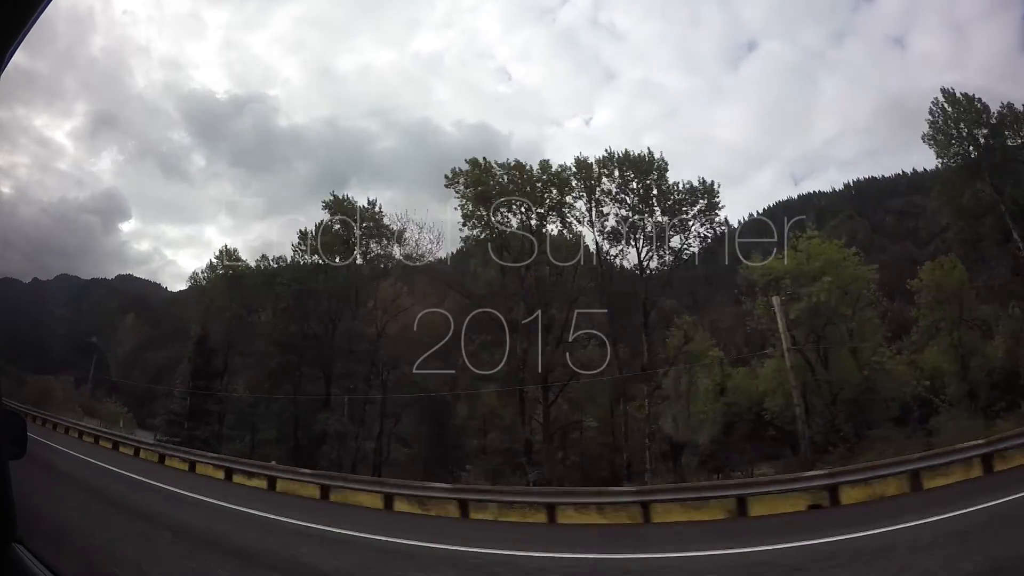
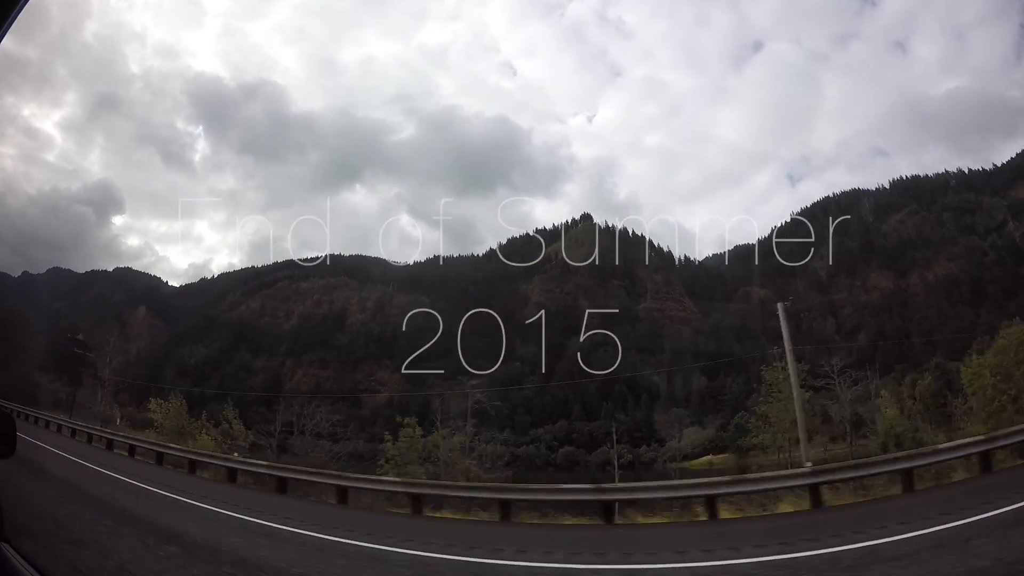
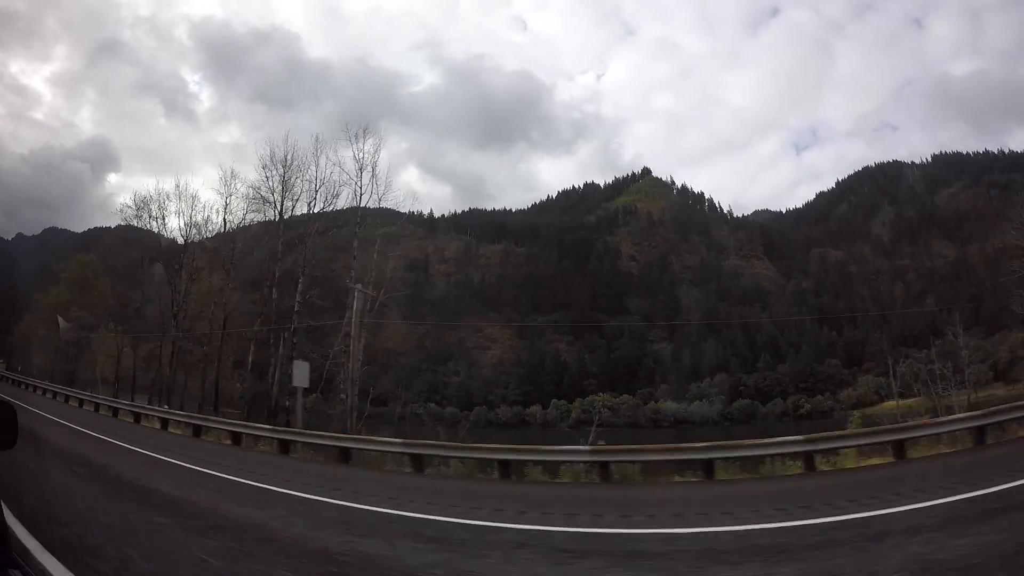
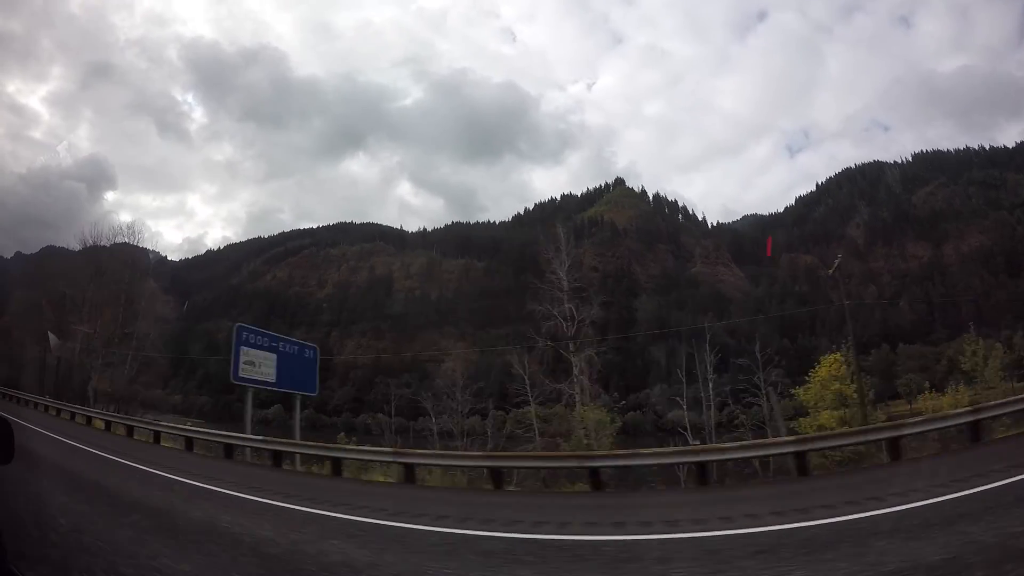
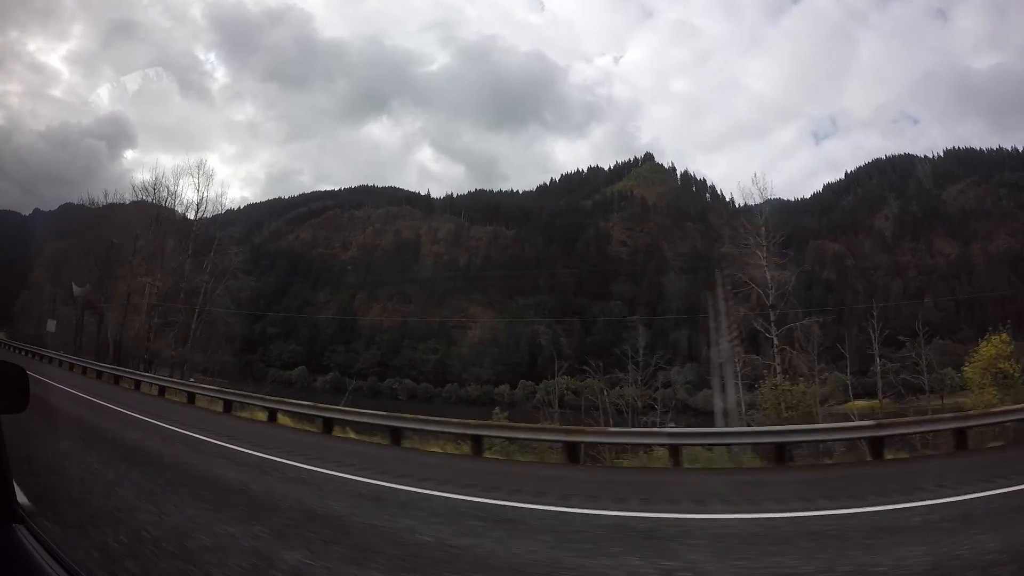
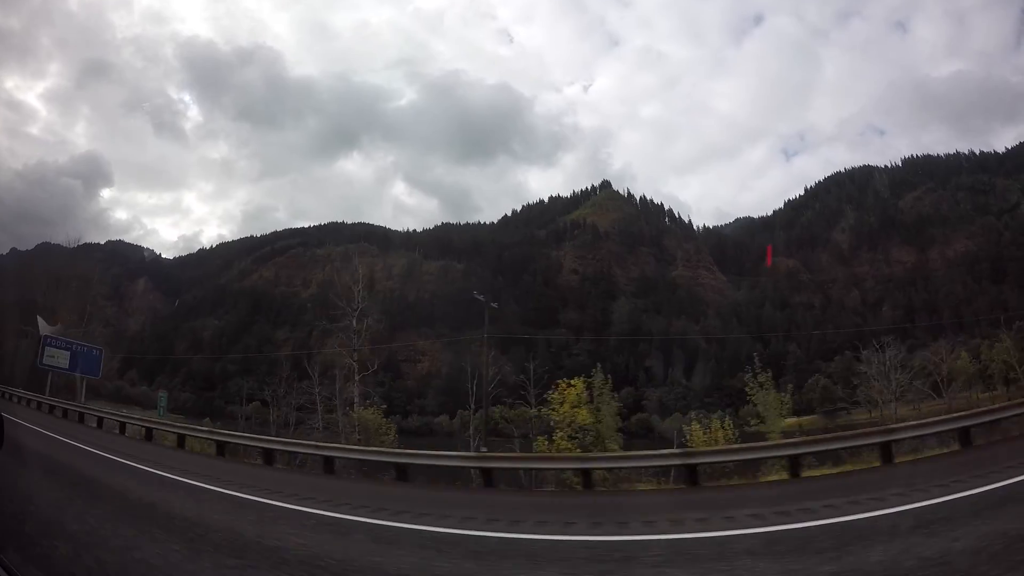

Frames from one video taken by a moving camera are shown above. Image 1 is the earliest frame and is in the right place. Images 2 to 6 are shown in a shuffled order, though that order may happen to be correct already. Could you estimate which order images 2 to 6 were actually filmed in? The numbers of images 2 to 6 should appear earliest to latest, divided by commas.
2, 6, 4, 5, 3
